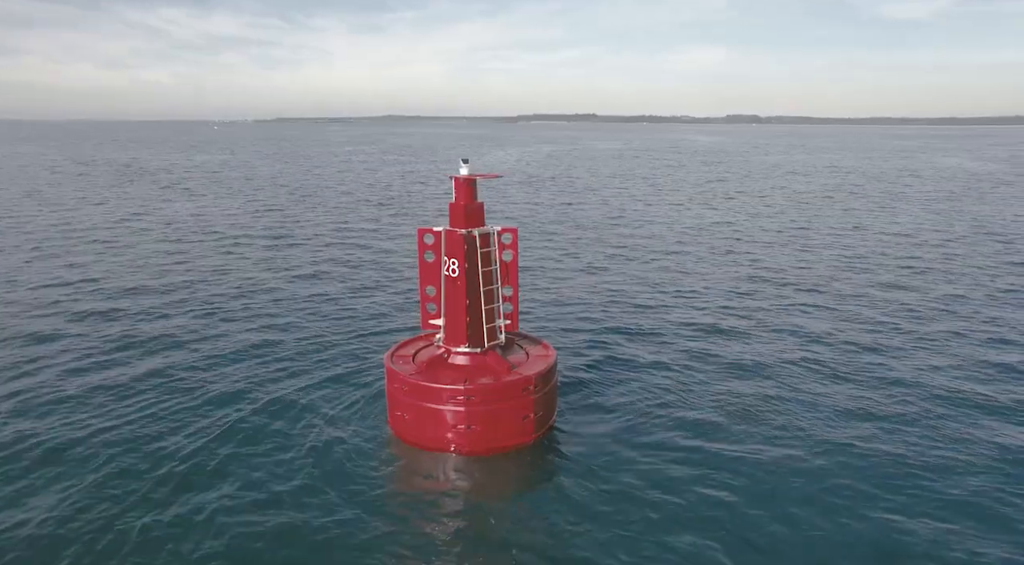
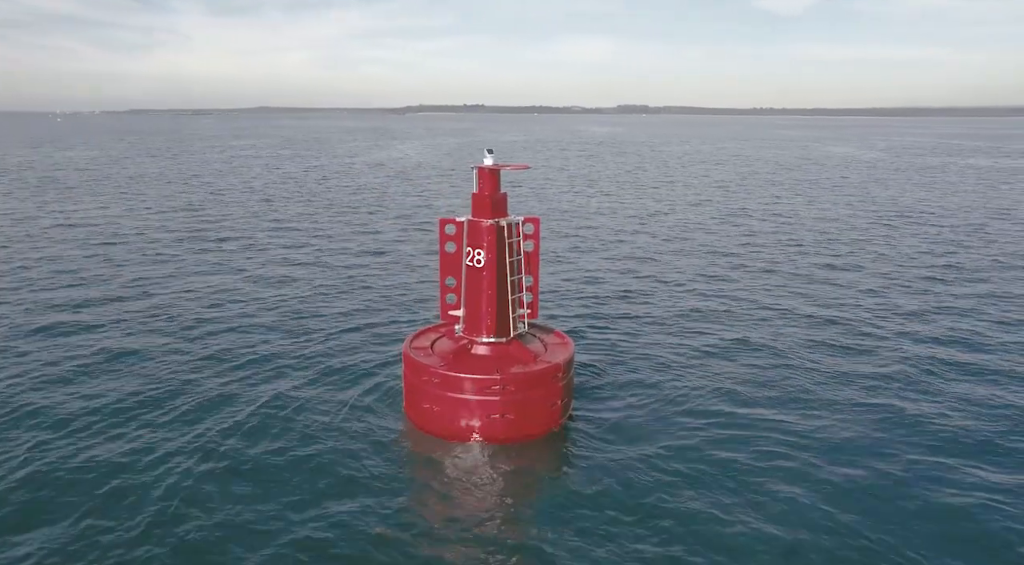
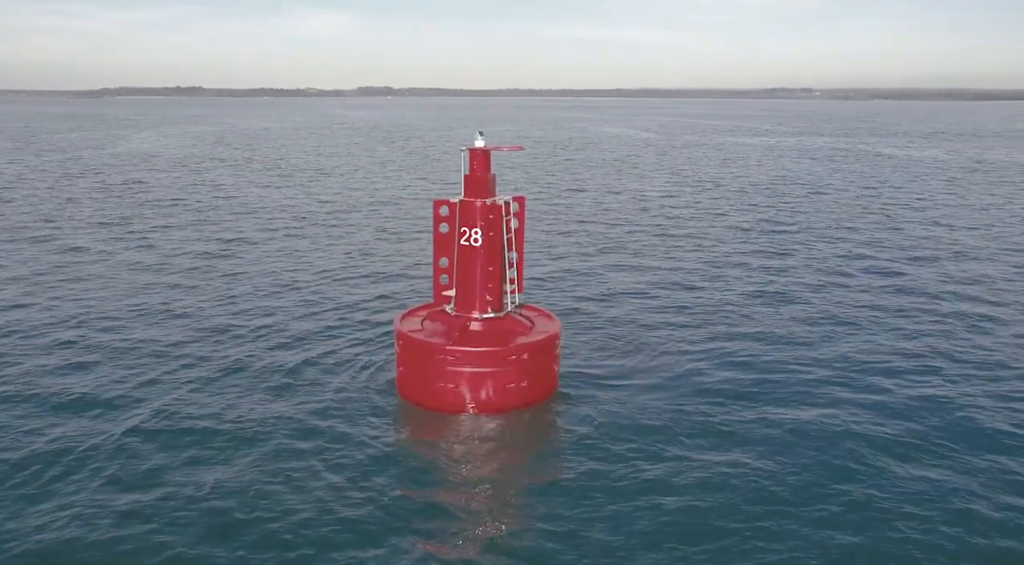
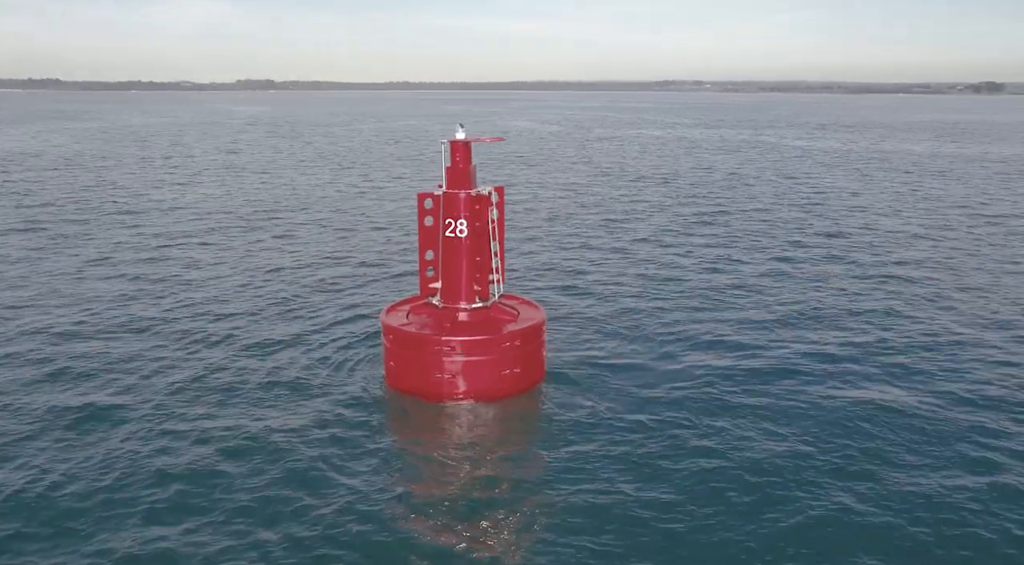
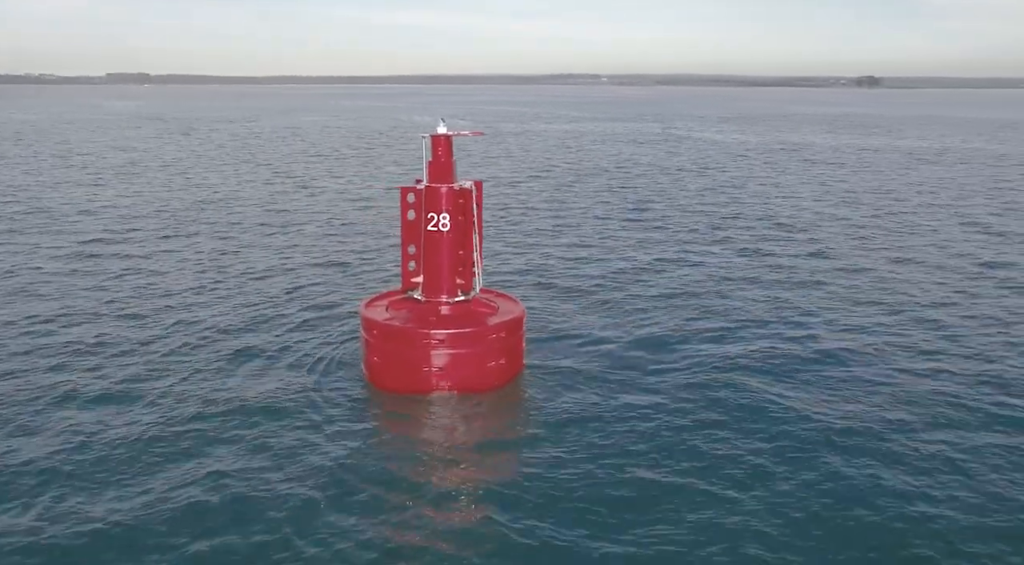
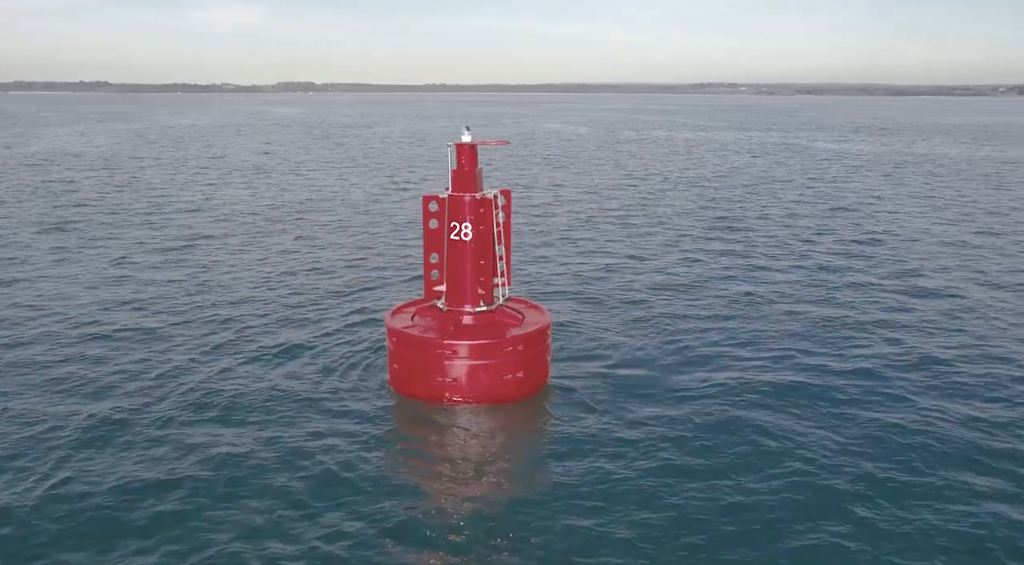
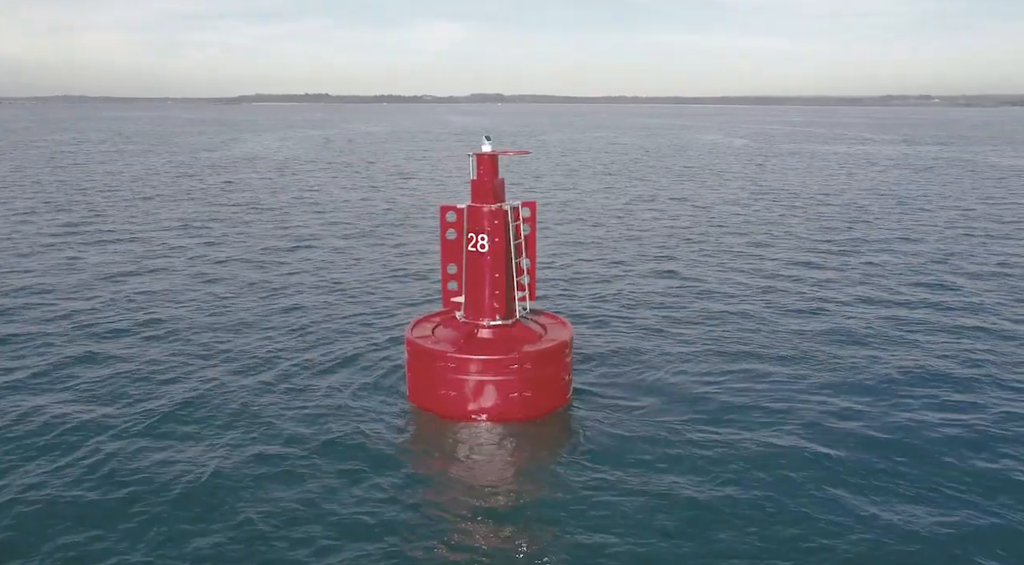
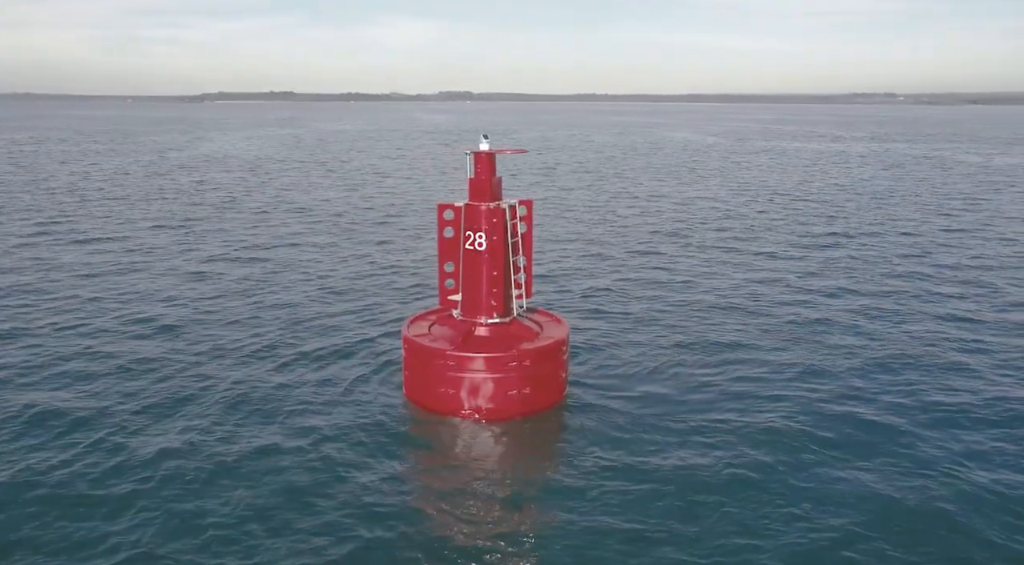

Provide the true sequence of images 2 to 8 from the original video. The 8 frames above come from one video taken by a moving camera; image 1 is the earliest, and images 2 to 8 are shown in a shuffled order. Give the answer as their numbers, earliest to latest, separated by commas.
2, 7, 8, 3, 6, 4, 5
